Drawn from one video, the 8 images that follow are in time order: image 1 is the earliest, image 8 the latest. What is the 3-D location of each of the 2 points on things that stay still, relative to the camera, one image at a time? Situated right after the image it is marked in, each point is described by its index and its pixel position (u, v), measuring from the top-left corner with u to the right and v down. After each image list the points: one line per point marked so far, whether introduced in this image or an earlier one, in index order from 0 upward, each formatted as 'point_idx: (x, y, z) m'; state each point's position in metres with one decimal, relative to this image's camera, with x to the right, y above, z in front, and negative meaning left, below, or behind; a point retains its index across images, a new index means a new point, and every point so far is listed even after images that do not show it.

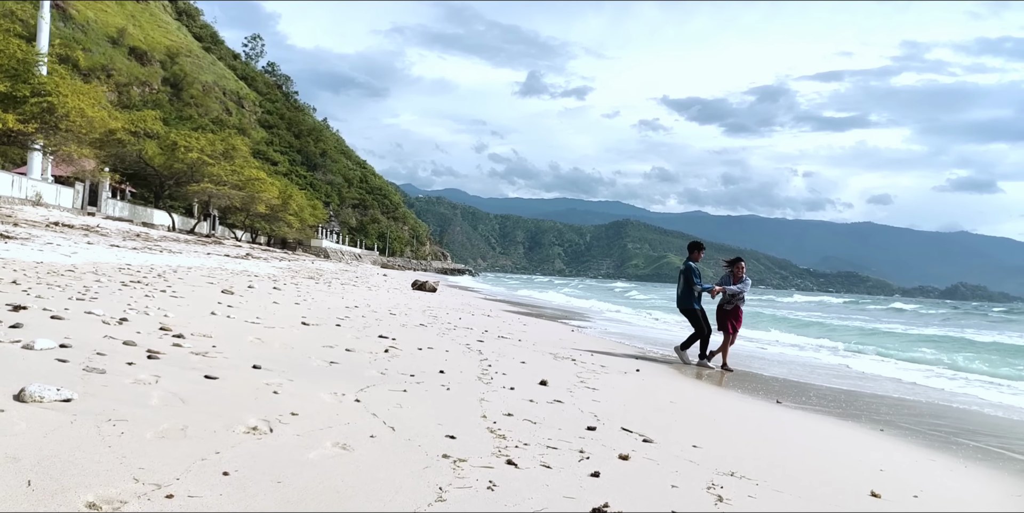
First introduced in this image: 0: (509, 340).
0: (0.0, -1.1, +9.0) m
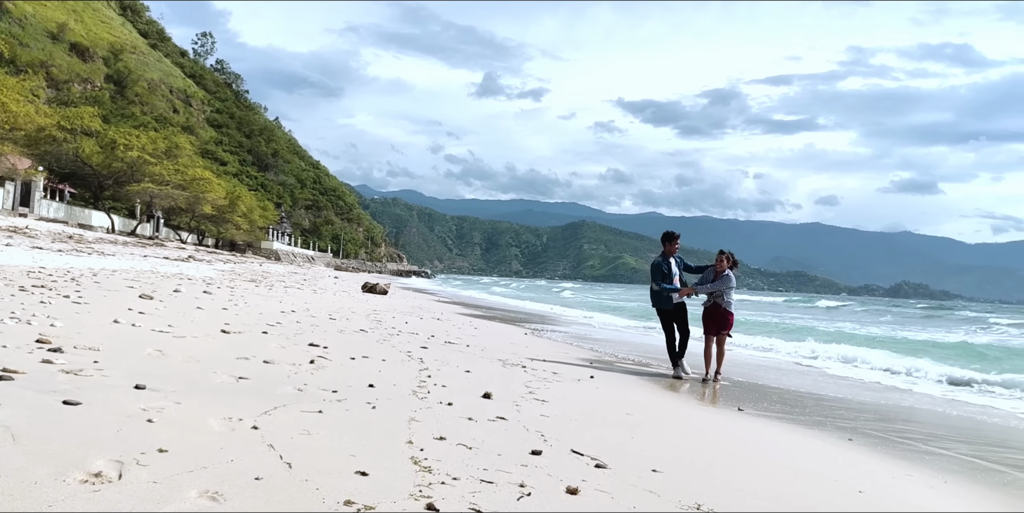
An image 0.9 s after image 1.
0: (-0.6, -1.1, +8.5) m
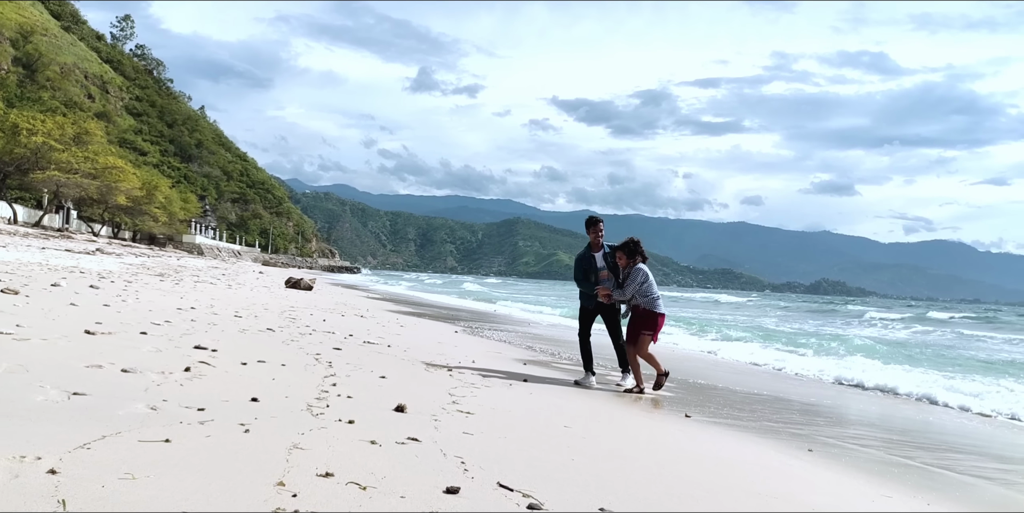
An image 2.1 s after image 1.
0: (-1.4, -1.0, +7.6) m
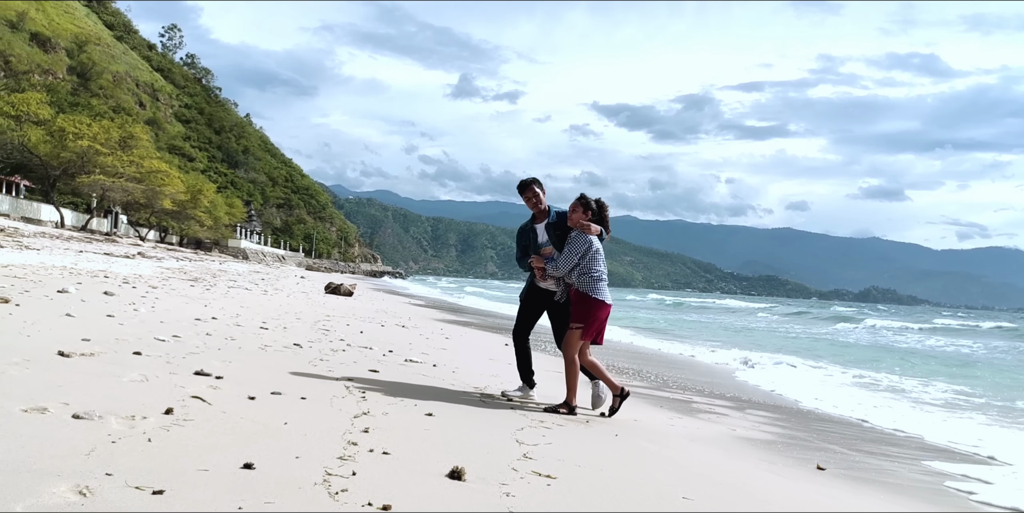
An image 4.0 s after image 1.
0: (-0.8, -1.0, +6.4) m
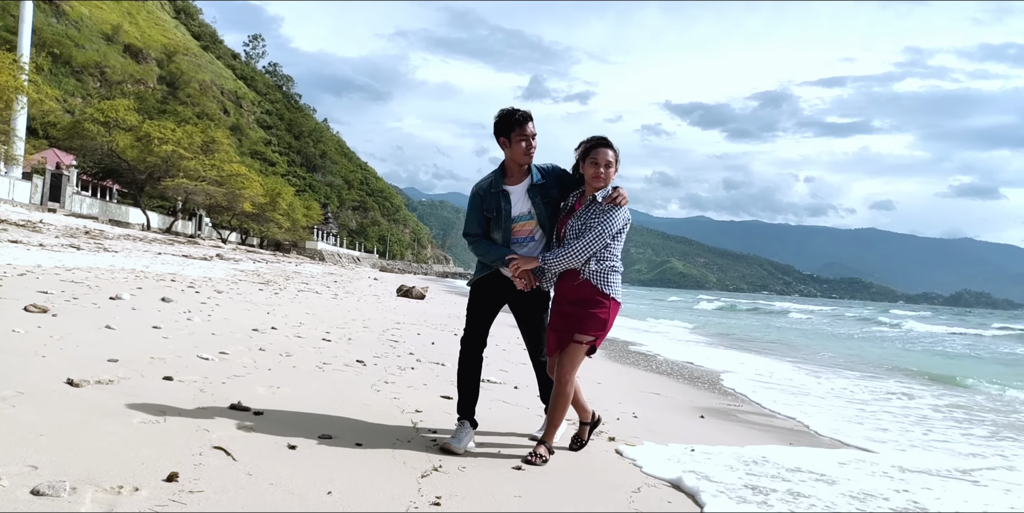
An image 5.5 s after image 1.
0: (-0.1, -1.0, +5.5) m
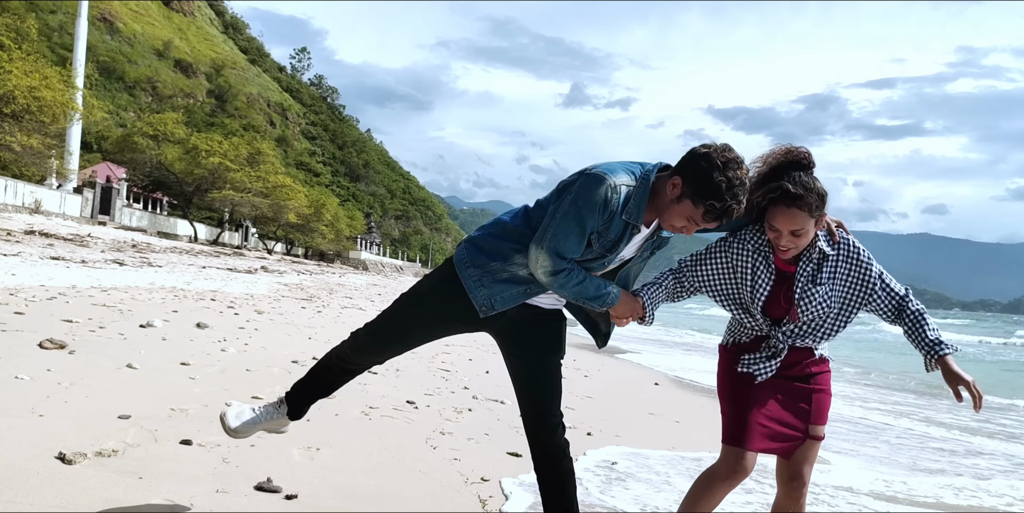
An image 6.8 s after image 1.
0: (+0.4, -1.2, +4.7) m
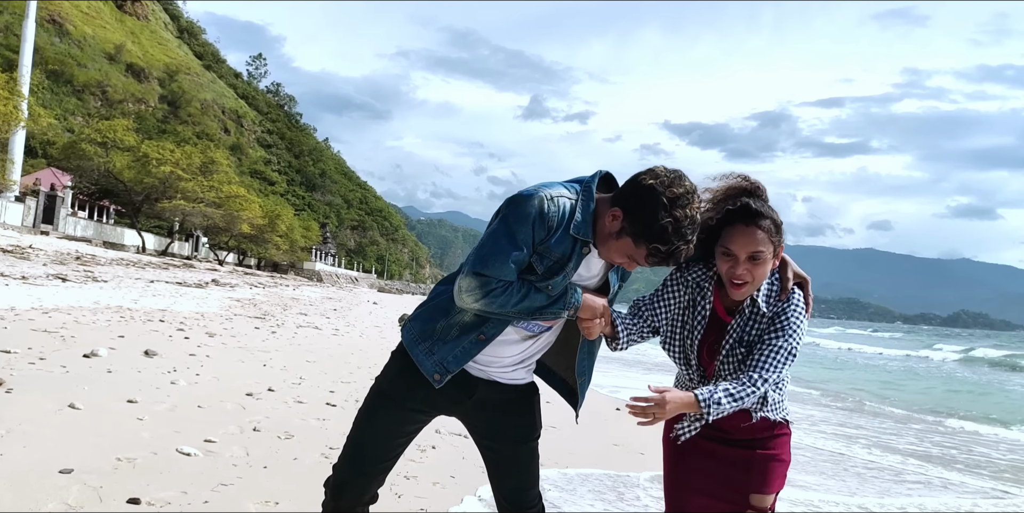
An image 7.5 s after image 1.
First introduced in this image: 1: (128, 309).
0: (+0.2, -1.4, +4.6) m
1: (-6.0, -0.8, +11.4) m
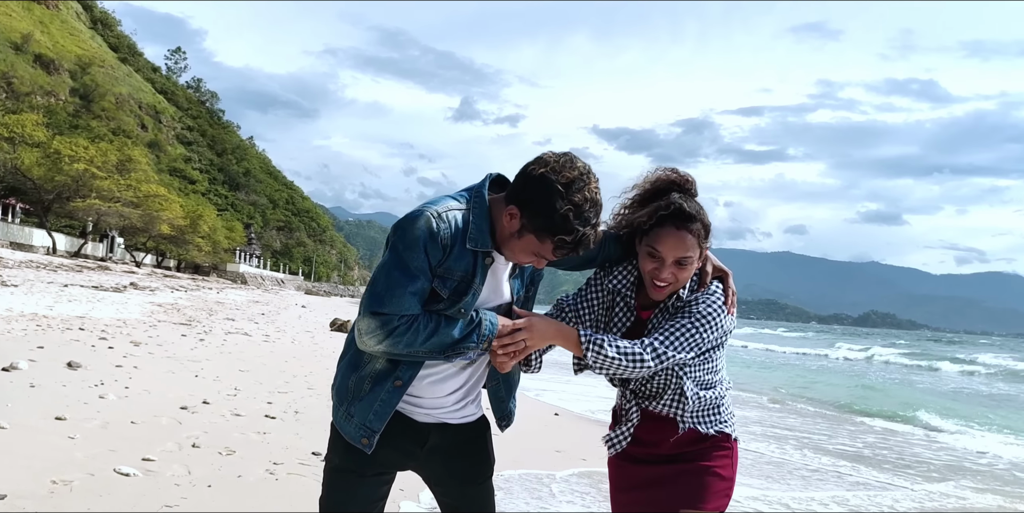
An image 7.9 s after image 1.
0: (-0.2, -1.5, +4.7) m
1: (-6.9, -0.9, +10.8) m
